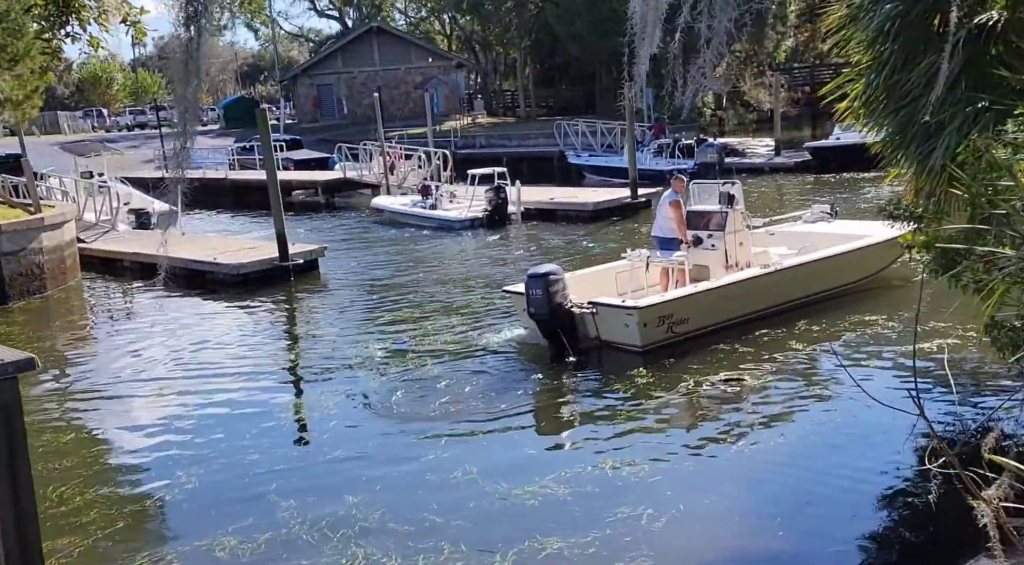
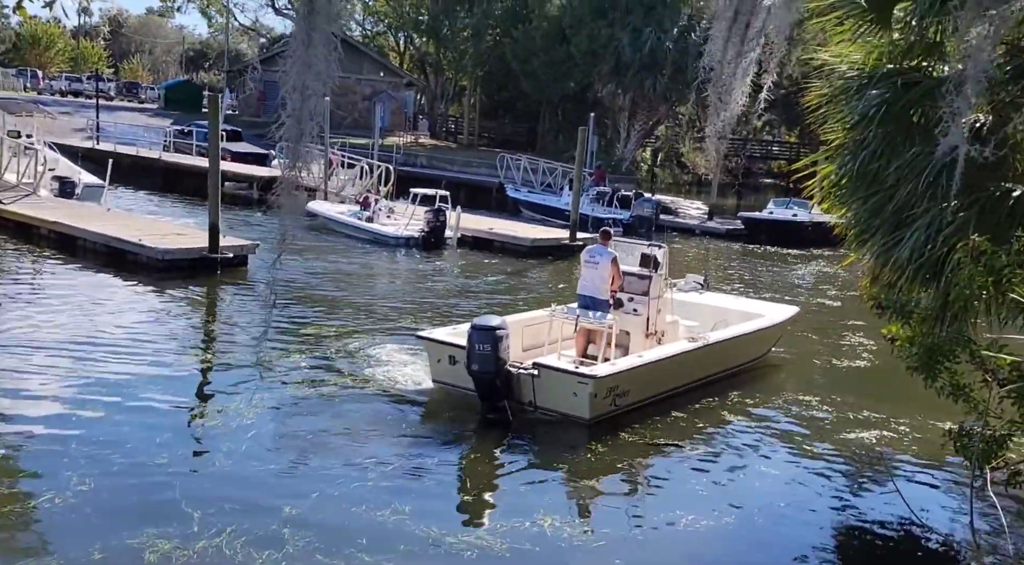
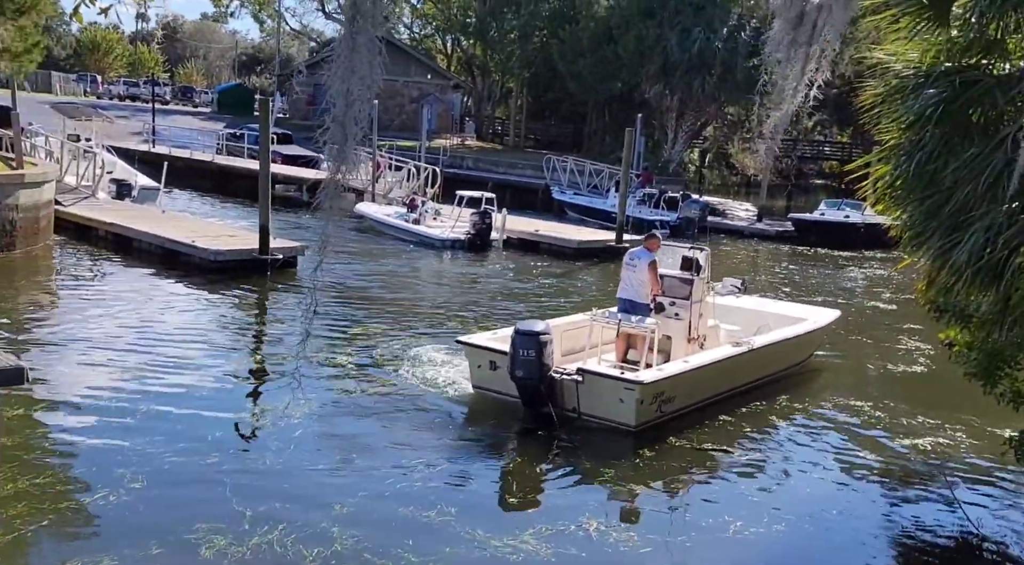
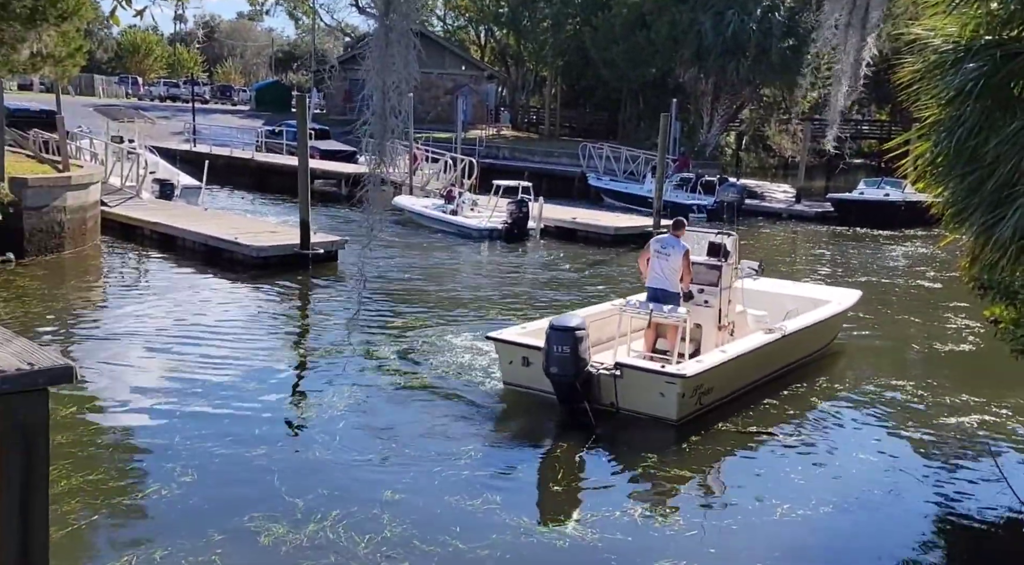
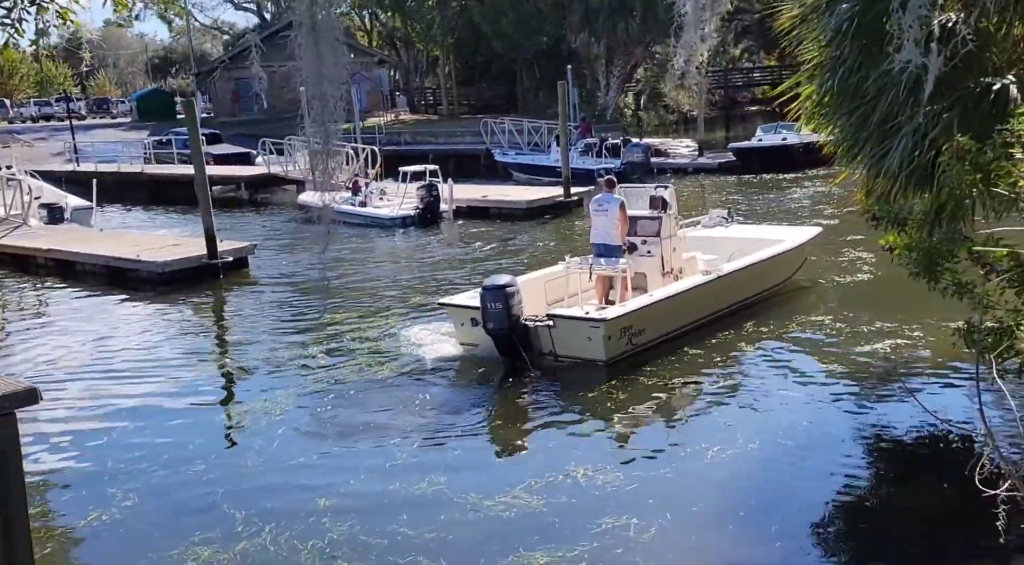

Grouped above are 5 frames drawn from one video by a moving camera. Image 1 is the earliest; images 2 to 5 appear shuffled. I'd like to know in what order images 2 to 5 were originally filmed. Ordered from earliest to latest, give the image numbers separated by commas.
5, 2, 3, 4
